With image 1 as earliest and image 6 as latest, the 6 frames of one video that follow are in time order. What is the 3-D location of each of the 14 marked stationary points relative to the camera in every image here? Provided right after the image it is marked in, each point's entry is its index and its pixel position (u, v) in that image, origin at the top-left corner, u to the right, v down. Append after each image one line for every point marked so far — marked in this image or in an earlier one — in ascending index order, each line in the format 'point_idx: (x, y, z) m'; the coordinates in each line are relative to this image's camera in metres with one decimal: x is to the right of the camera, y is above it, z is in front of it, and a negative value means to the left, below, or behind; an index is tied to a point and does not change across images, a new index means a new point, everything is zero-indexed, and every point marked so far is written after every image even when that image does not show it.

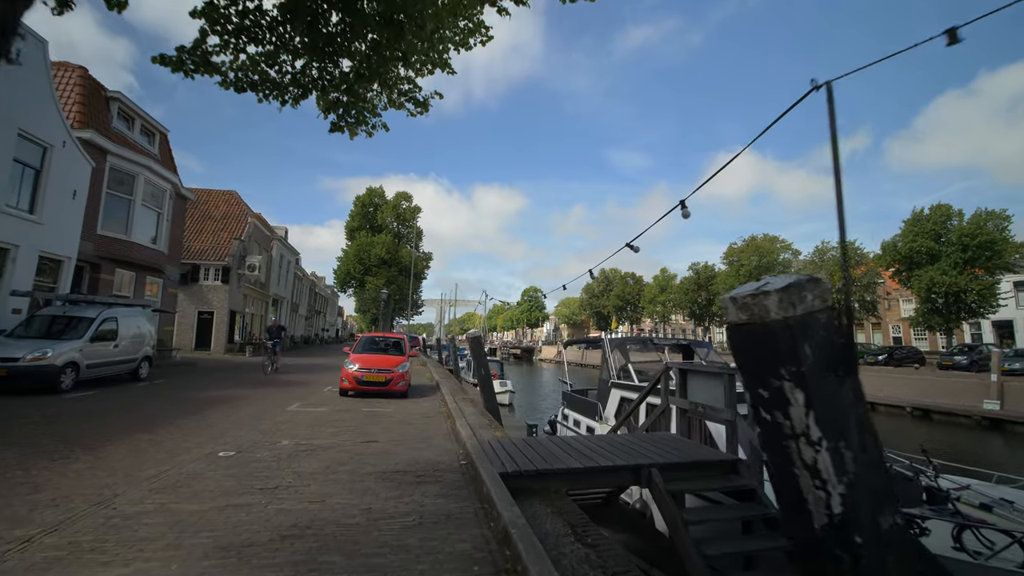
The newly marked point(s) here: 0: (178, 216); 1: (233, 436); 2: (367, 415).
0: (-12.8, +2.8, +19.9) m
1: (-3.5, -1.9, +6.5) m
2: (-2.4, -2.1, +8.5) m
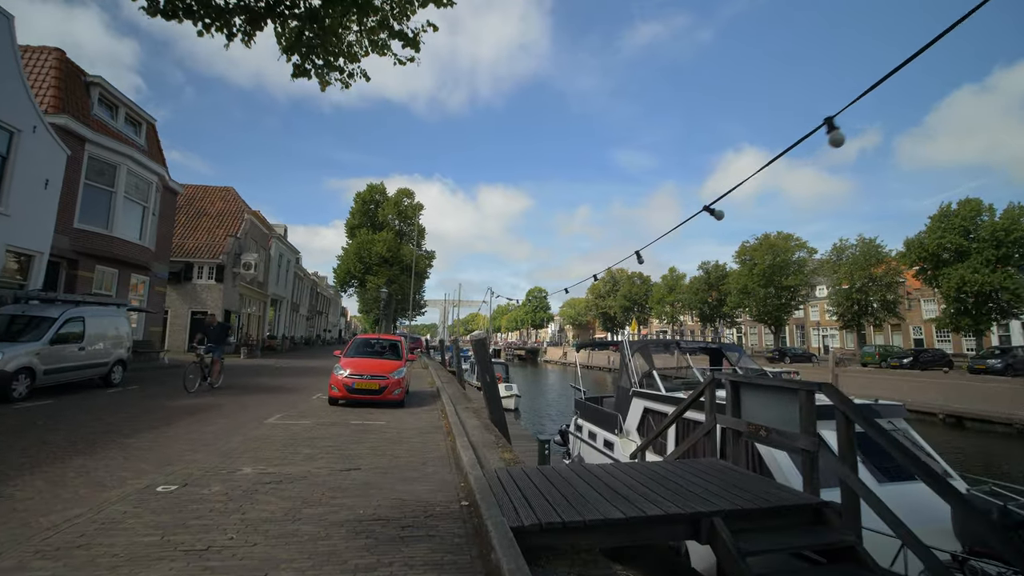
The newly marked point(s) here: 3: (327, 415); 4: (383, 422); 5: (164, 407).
0: (-12.5, +2.9, +18.9) m
1: (-3.4, -1.8, +5.4) m
2: (-2.2, -2.0, +7.4) m
3: (-3.1, -2.1, +8.7) m
4: (-2.0, -2.1, +8.2) m
5: (-6.2, -2.1, +9.2) m
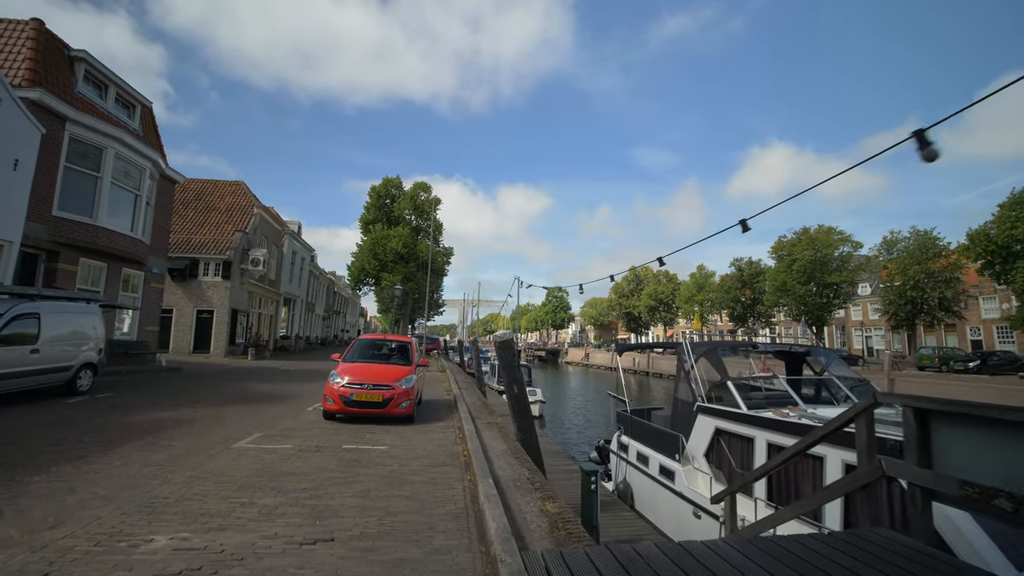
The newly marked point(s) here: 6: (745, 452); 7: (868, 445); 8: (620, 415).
0: (-11.7, +3.0, +17.5) m
1: (-3.0, -1.6, +3.7) m
2: (-1.8, -1.9, +5.6) m
3: (-2.6, -2.0, +6.9) m
4: (-1.6, -2.0, +6.4) m
5: (-5.7, -1.9, +7.6) m
6: (+3.0, -2.1, +6.7) m
7: (+2.5, -1.1, +3.6) m
8: (+2.1, -2.4, +10.0) m
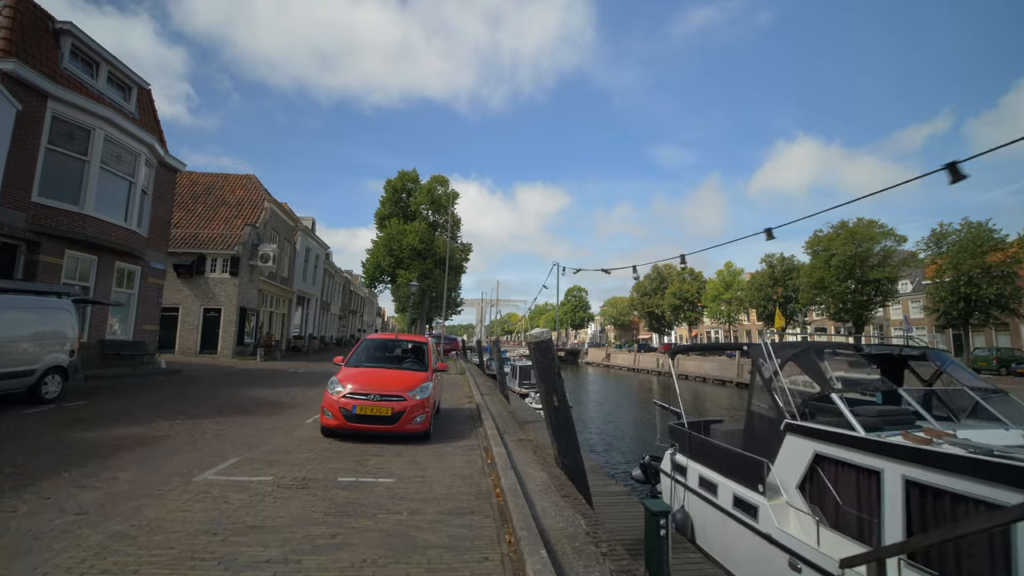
0: (-10.9, +3.1, +16.3) m
1: (-2.7, -1.5, +2.2) m
2: (-1.4, -1.7, +4.1) m
3: (-2.2, -1.8, +5.5) m
4: (-1.1, -1.8, +4.9) m
5: (-5.2, -1.8, +6.2) m
6: (+3.4, -1.9, +5.0) m
7: (+2.8, -0.9, +2.0) m
8: (+2.6, -2.3, +8.4) m
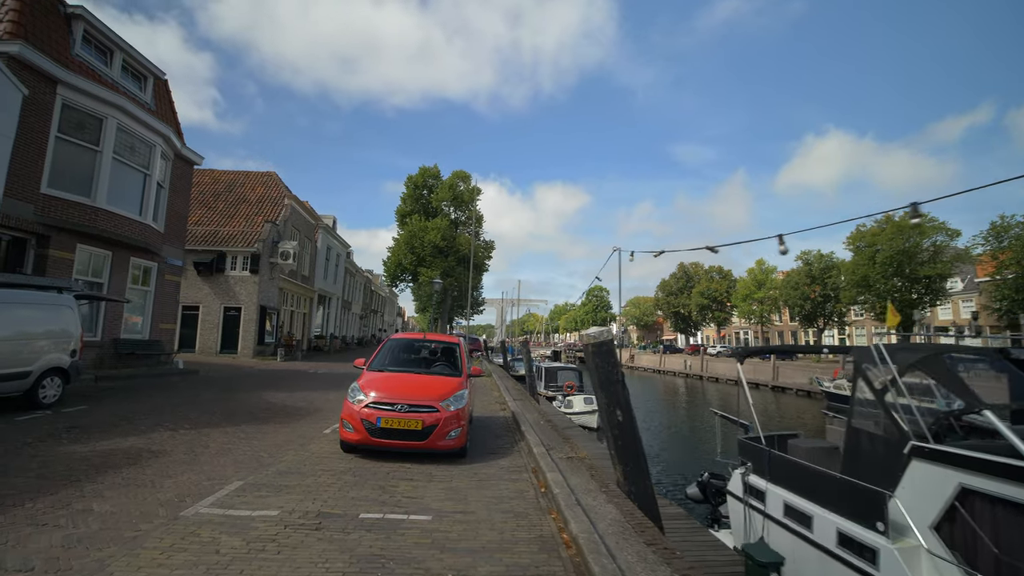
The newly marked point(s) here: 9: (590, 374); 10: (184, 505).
0: (-10.0, +3.2, +15.7) m
1: (-2.3, -1.4, +1.3) m
2: (-0.9, -1.6, +3.1) m
3: (-1.6, -1.7, +4.5) m
4: (-0.6, -1.7, +3.9) m
5: (-4.7, -1.7, +5.4) m
6: (+3.9, -1.8, +3.9) m
7: (+3.2, -0.8, +0.8) m
8: (+3.3, -2.2, +7.3) m
9: (+0.8, -0.9, +5.5) m
10: (-2.5, -1.7, +4.0) m
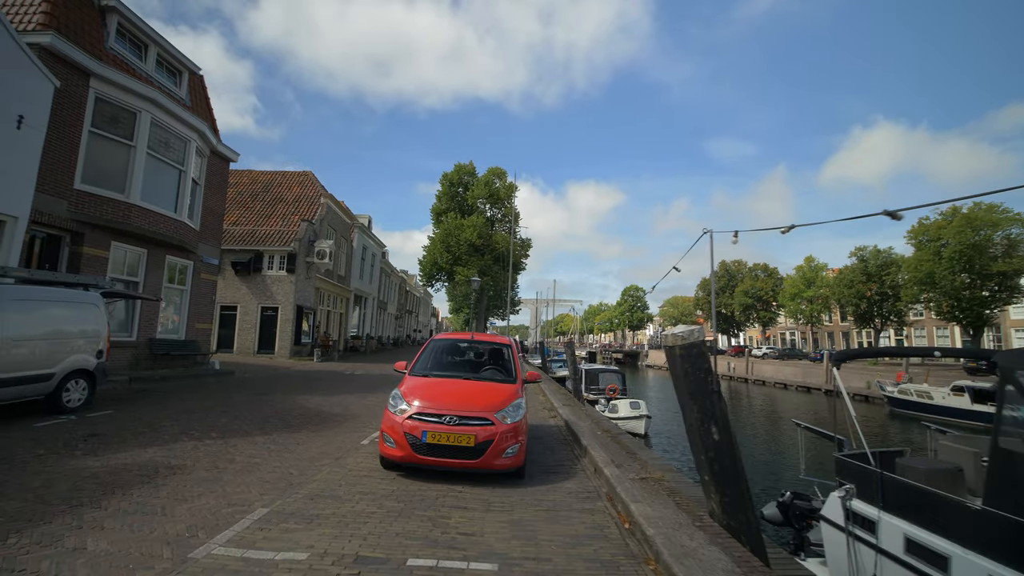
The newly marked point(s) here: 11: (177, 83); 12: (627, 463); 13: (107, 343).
0: (-8.7, +3.2, +15.4) m
1: (-1.9, -1.3, +0.5) m
2: (-0.5, -1.5, +2.3) m
3: (-1.1, -1.7, +3.8) m
4: (-0.1, -1.6, +3.1) m
5: (-4.1, -1.6, +4.8) m
6: (+4.4, -1.7, +2.8) m
7: (+3.5, -0.7, -0.2) m
8: (+4.0, -2.1, +6.2) m
9: (+1.4, -0.8, +4.6) m
10: (-2.0, -1.6, +3.3) m
11: (-9.0, +5.5, +14.0) m
12: (+1.3, -1.9, +5.8) m
13: (-6.4, -0.9, +8.2) m
